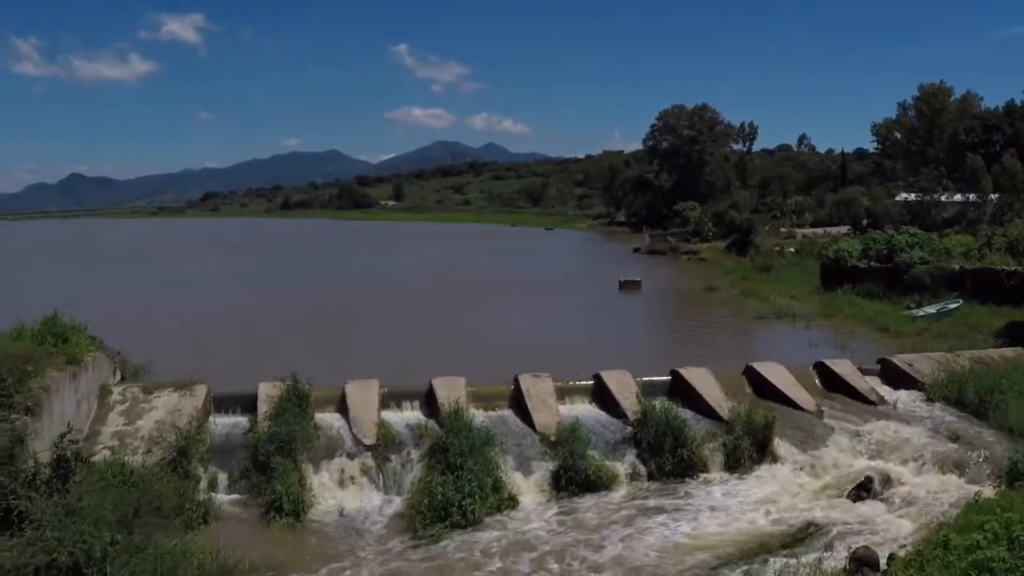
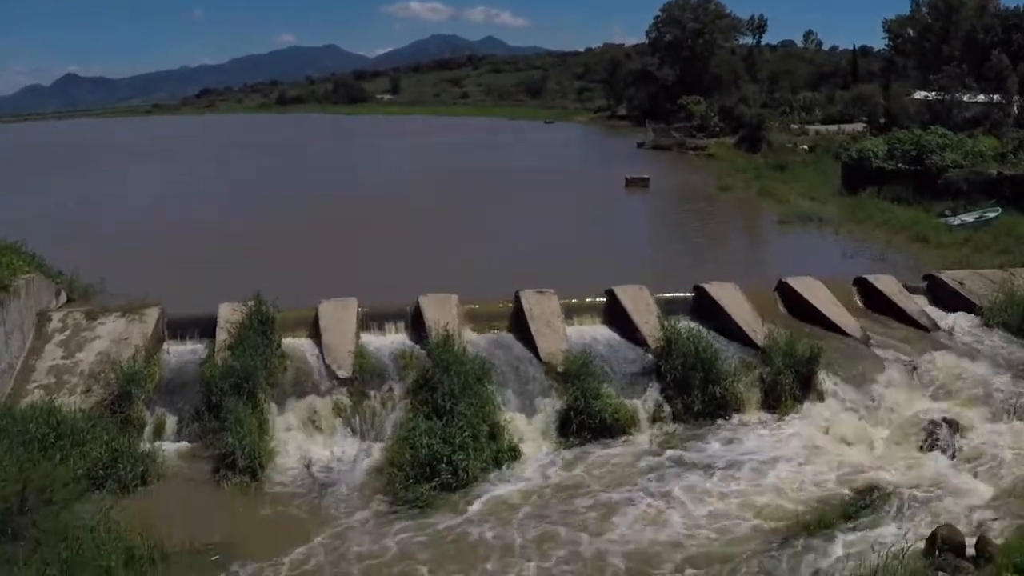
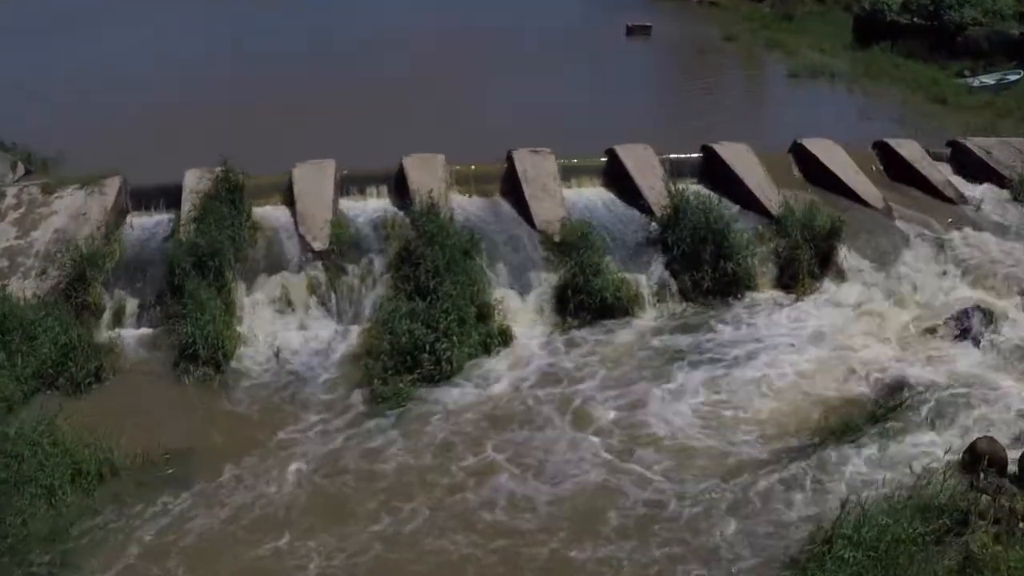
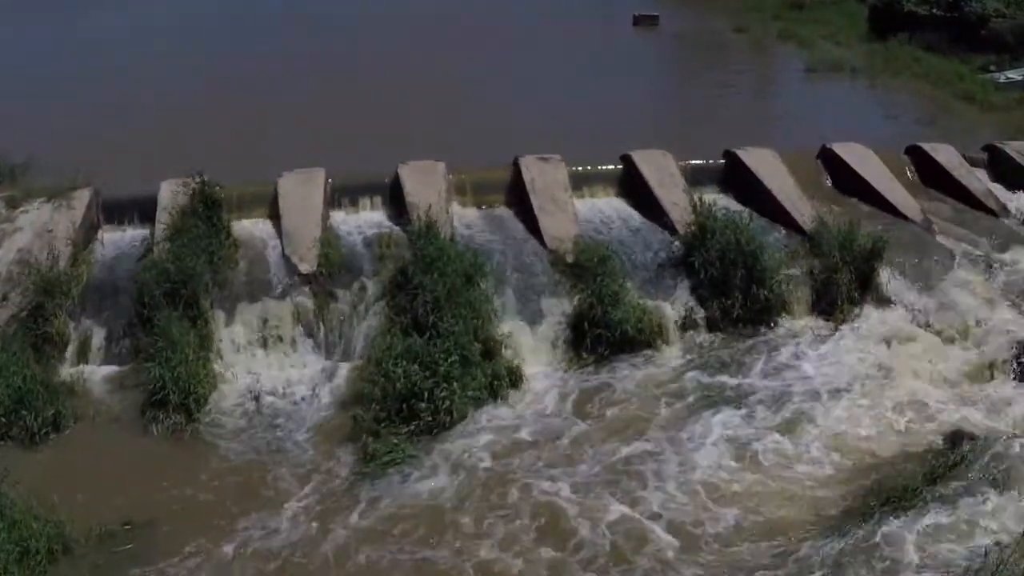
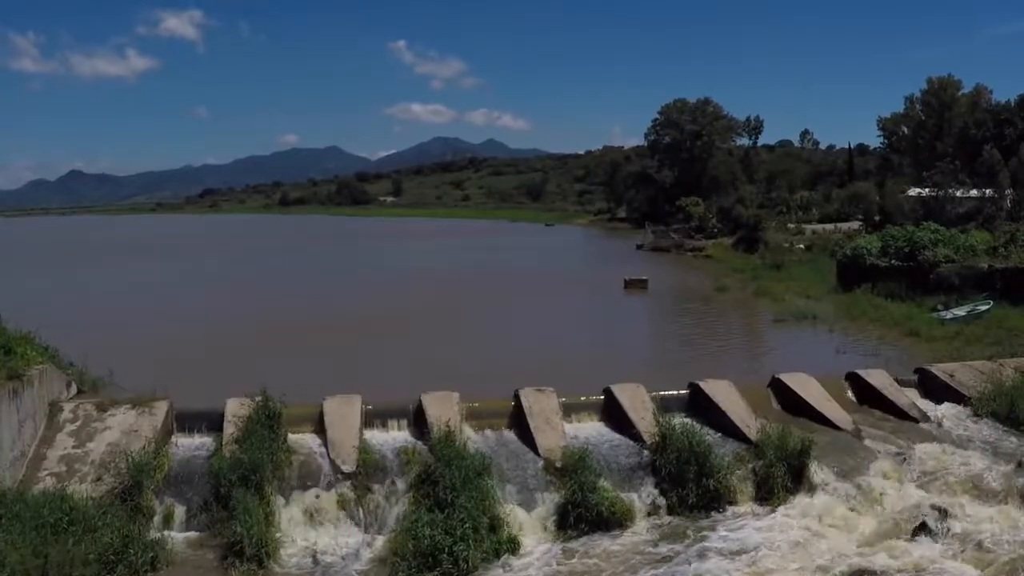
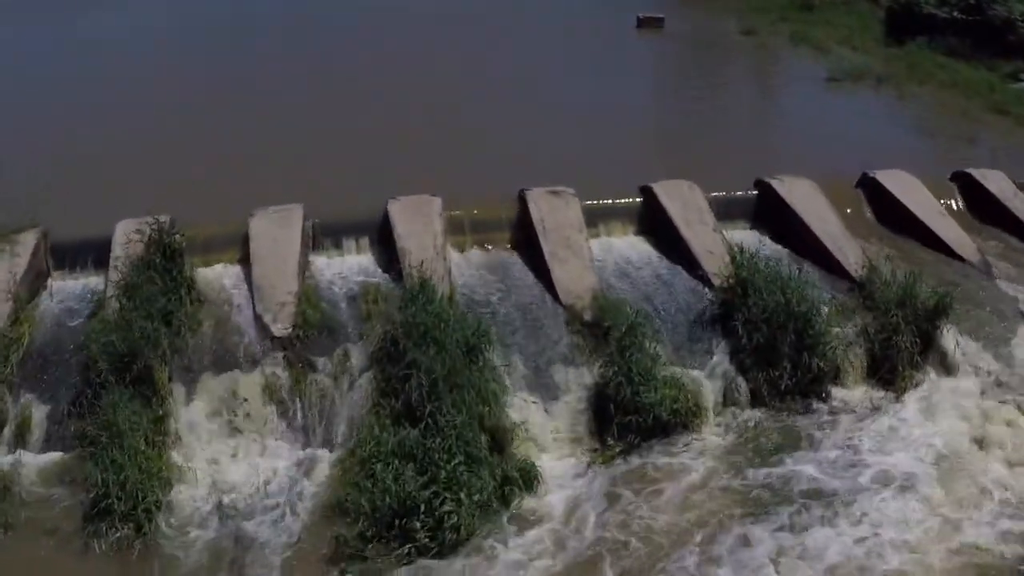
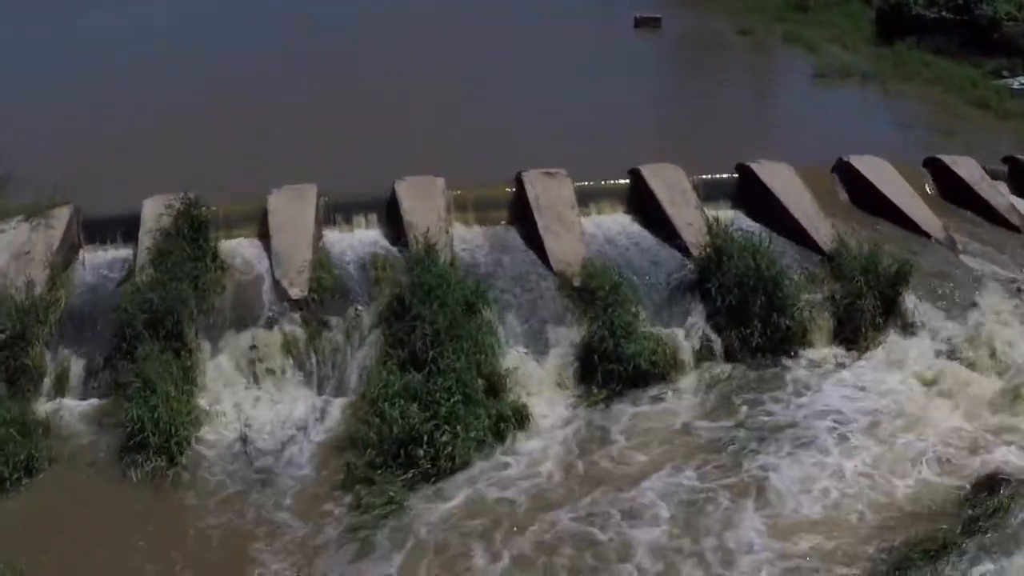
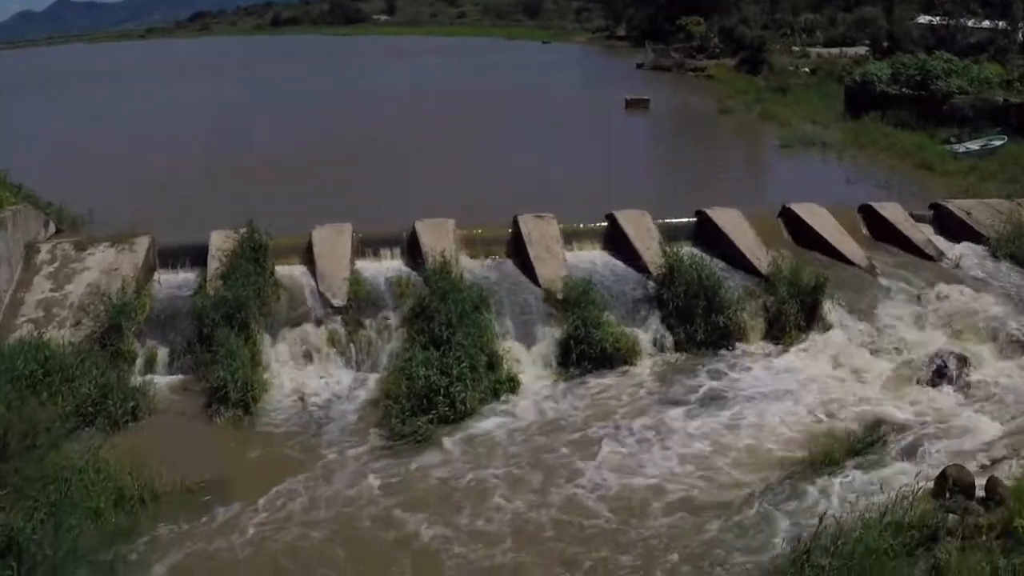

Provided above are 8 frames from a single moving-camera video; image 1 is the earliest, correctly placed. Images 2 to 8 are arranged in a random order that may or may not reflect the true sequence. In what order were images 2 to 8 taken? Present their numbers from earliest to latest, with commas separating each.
5, 2, 8, 3, 4, 7, 6
